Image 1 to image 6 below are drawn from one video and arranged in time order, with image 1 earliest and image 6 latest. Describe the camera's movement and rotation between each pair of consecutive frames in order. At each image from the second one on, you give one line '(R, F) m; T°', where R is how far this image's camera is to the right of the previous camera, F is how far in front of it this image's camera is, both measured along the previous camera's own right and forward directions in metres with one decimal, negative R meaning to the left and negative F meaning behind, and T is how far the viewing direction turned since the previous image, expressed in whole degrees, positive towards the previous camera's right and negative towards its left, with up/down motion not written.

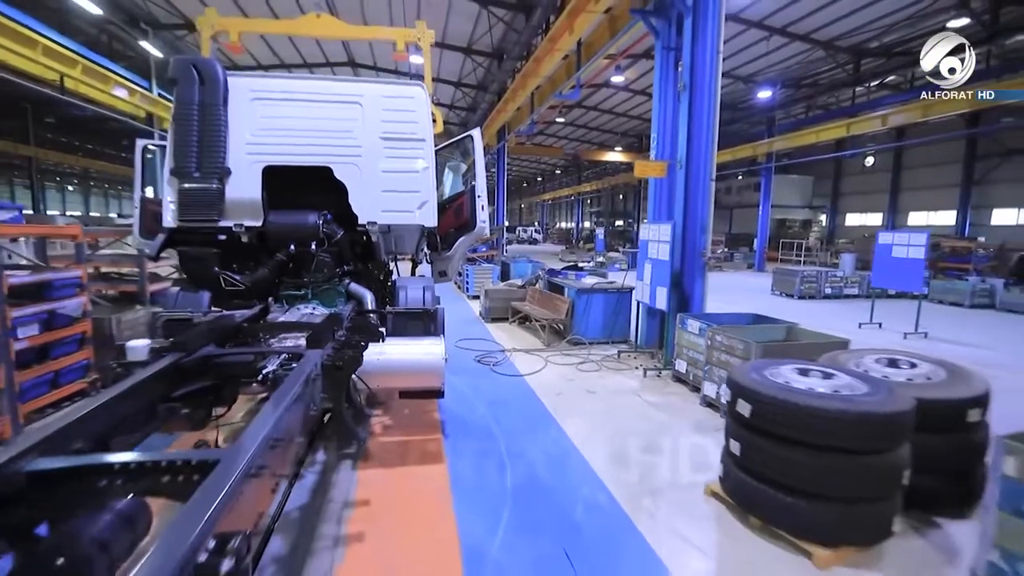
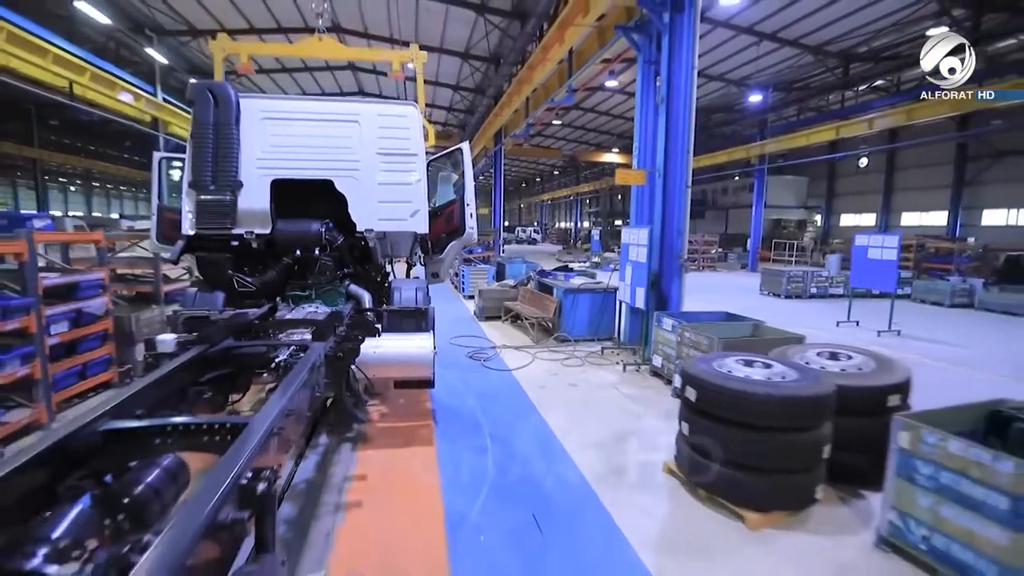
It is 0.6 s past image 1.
(+0.1, -0.3) m; 0°
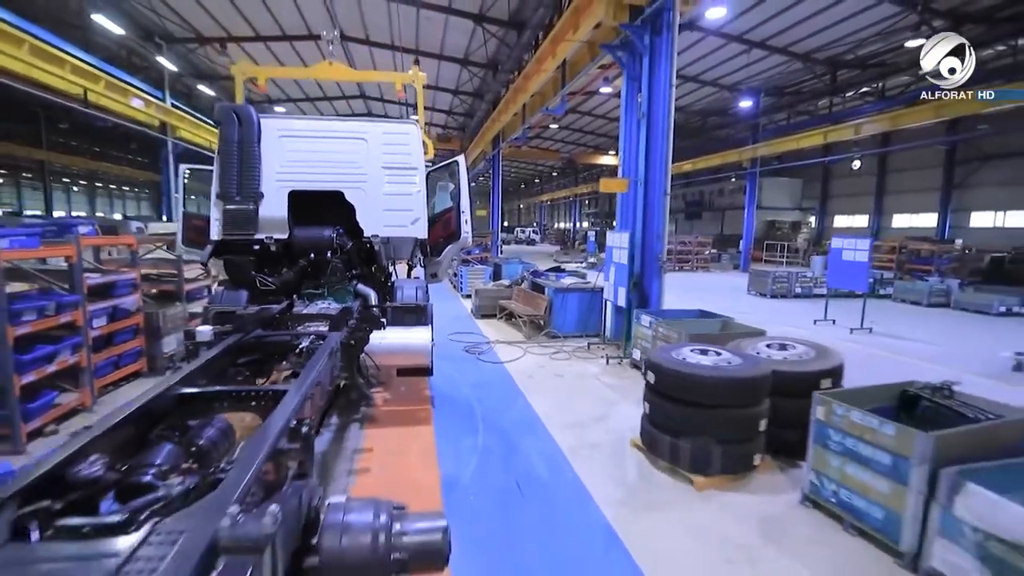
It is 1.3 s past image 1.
(+0.1, -0.4) m; 0°
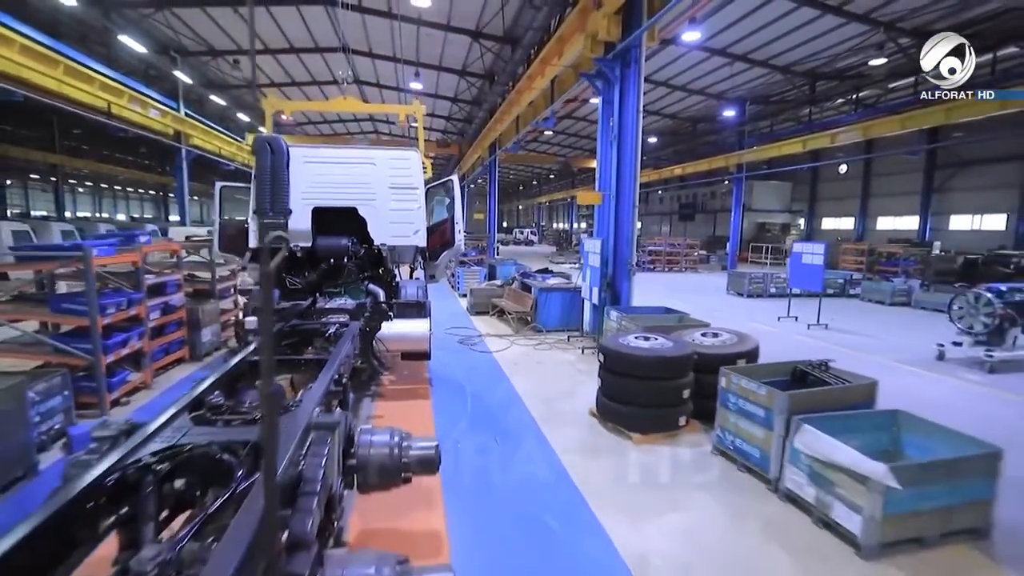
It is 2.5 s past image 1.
(+0.1, -0.7) m; 0°
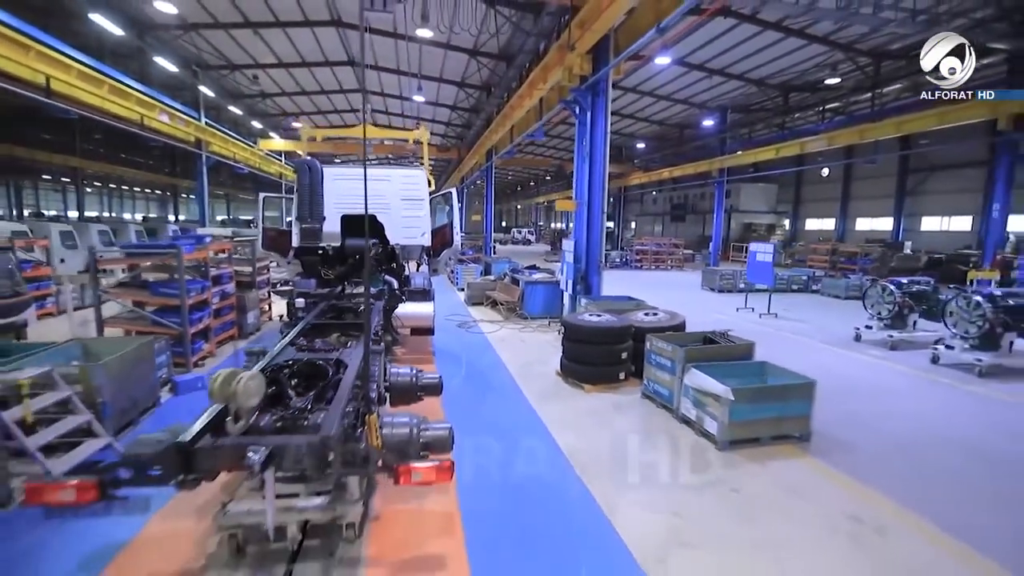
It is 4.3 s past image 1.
(+0.2, -1.1) m; 0°
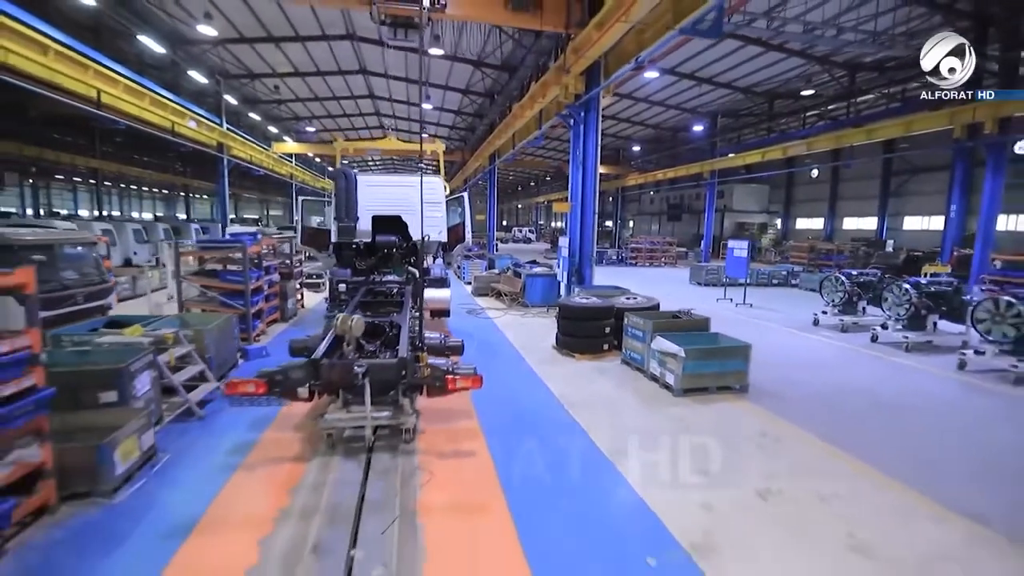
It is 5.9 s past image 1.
(0.0, -1.0) m; 0°
